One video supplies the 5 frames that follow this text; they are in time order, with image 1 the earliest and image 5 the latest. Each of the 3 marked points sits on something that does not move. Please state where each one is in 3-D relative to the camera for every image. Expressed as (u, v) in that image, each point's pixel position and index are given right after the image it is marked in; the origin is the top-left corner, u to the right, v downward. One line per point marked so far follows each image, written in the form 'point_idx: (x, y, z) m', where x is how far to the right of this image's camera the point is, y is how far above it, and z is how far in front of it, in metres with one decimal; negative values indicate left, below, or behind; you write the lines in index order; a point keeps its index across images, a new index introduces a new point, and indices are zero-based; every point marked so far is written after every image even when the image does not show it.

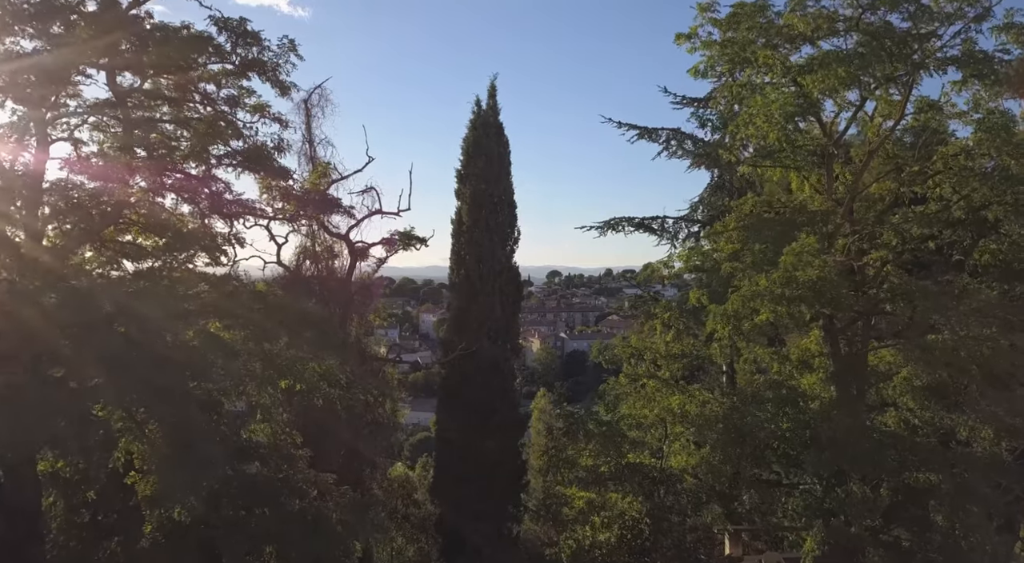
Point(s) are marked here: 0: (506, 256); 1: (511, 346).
0: (-0.1, +0.4, +9.8) m
1: (0.0, -0.9, +9.7) m
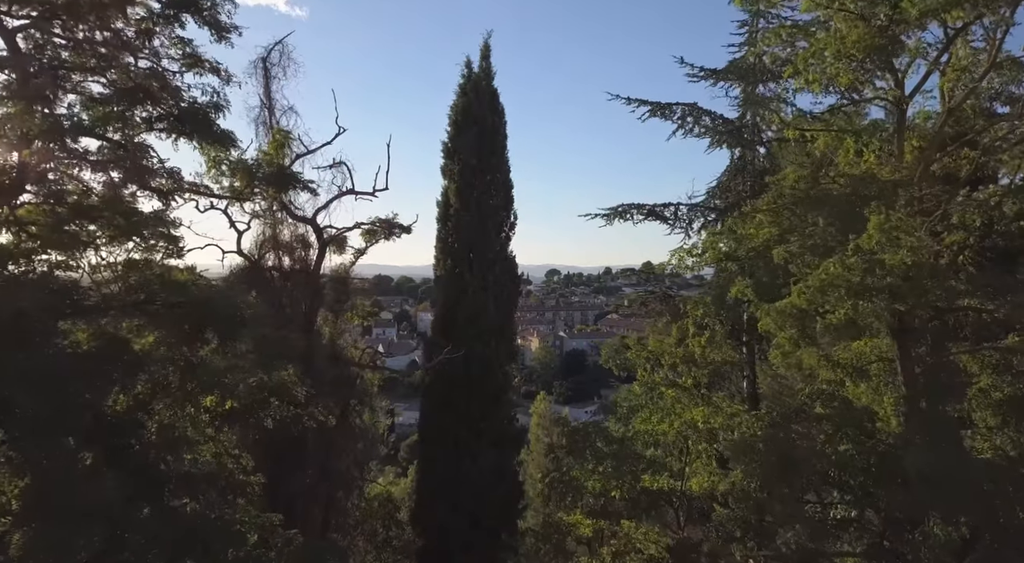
0: (-0.1, +0.5, +8.5) m
1: (-0.1, -0.8, +8.5) m
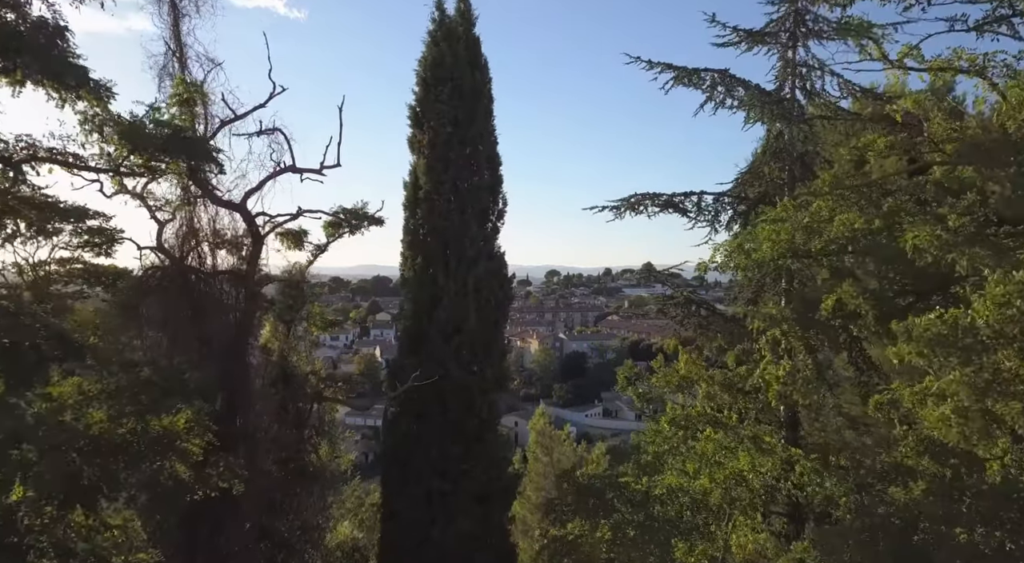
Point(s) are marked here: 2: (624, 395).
0: (-0.2, +0.4, +6.8) m
1: (-0.2, -0.9, +6.7) m
2: (+1.0, -1.0, +6.5) m
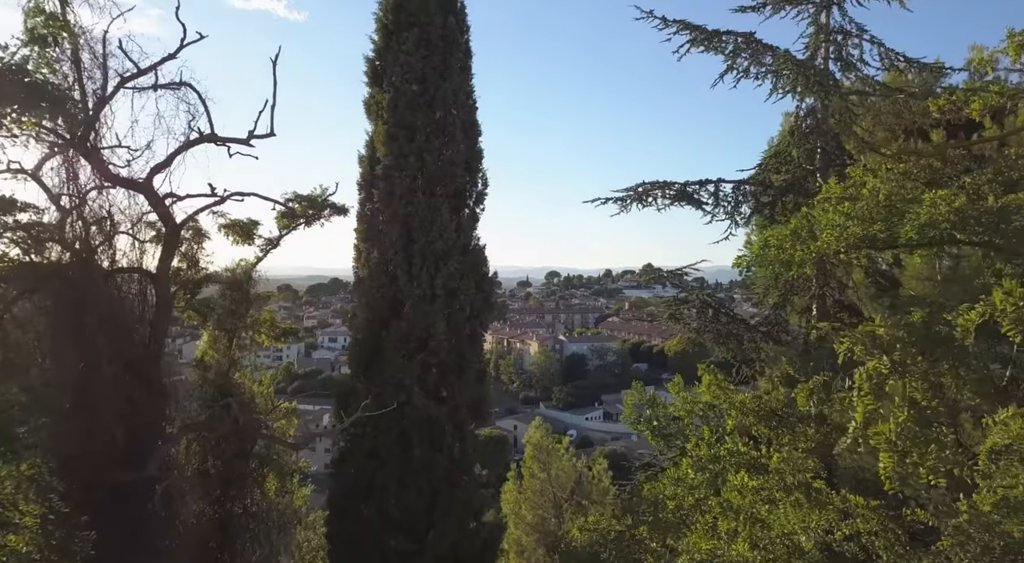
0: (-0.4, +0.4, +5.5) m
1: (-0.3, -0.9, +5.5) m
2: (+0.9, -1.0, +5.3) m
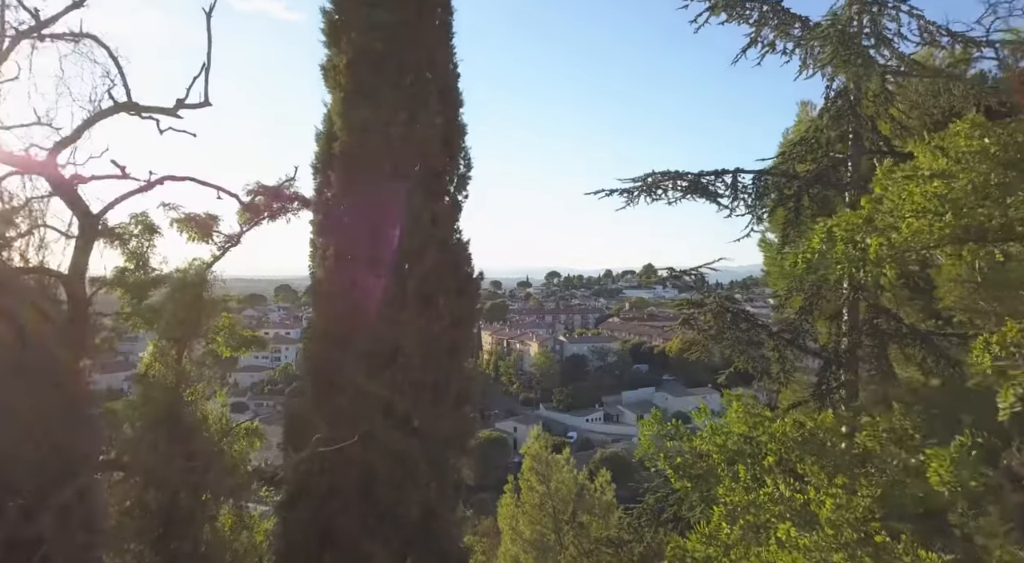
0: (-0.4, +0.4, +4.7) m
1: (-0.3, -0.9, +4.6) m
2: (+0.8, -1.1, +4.4) m
